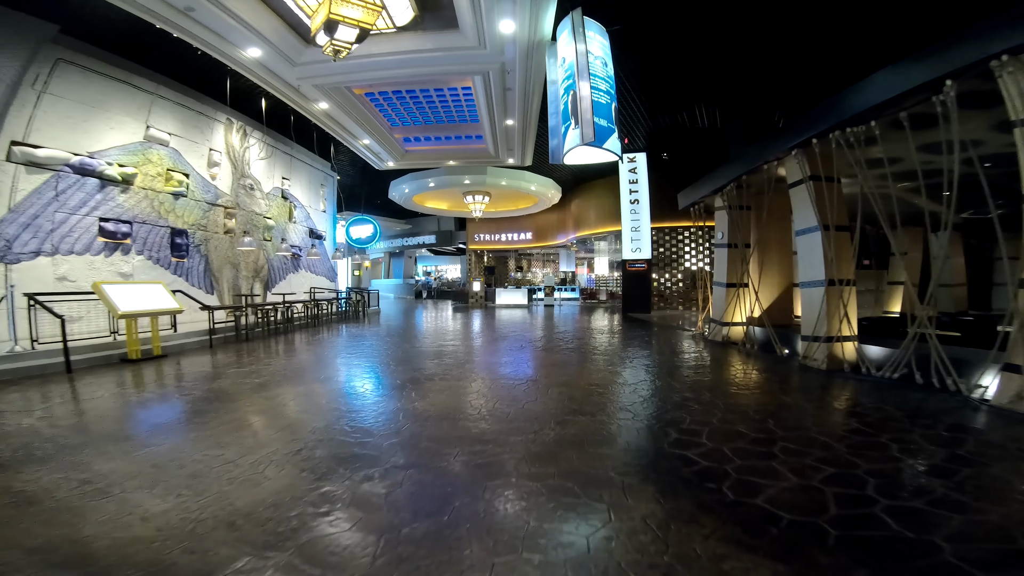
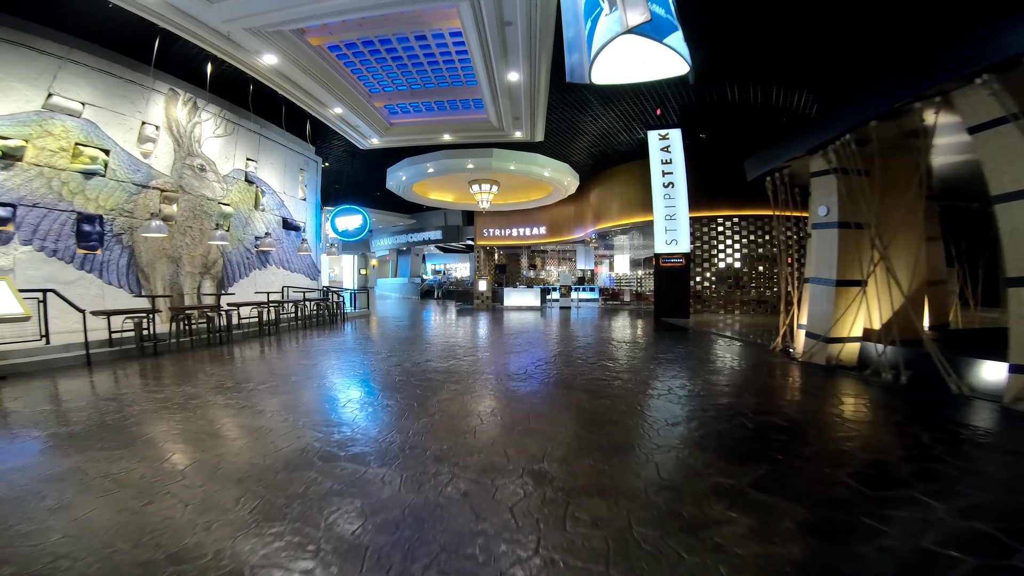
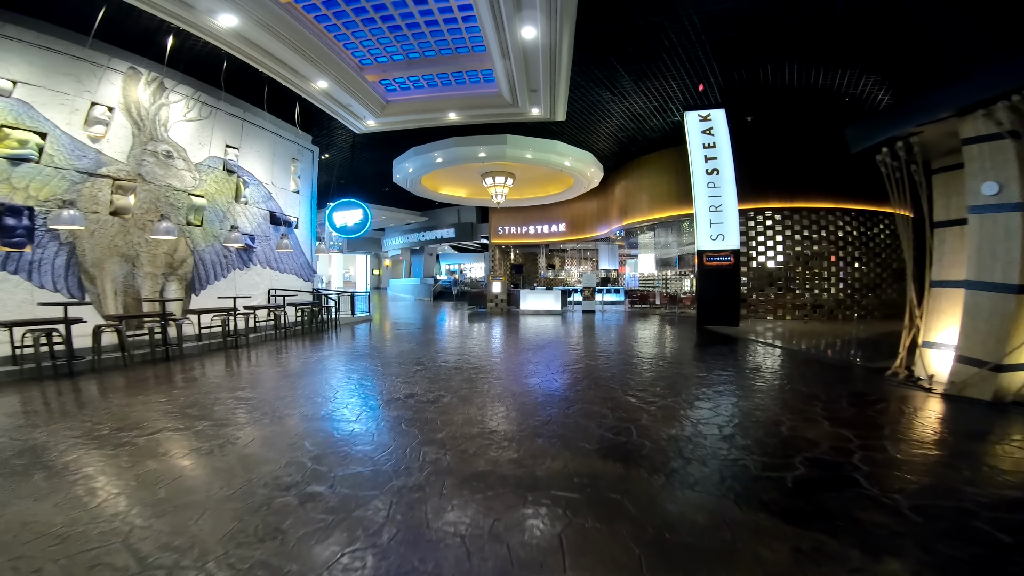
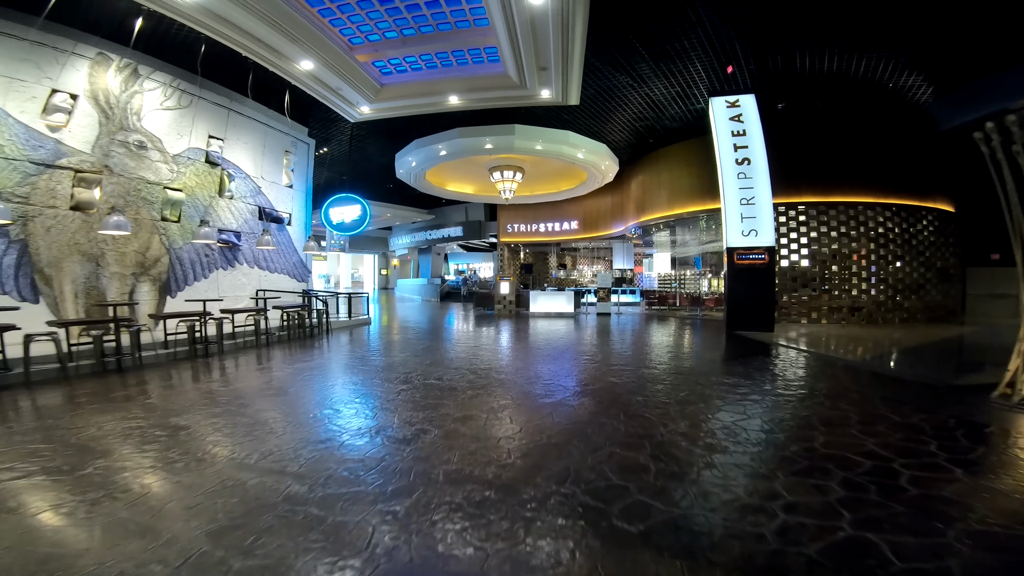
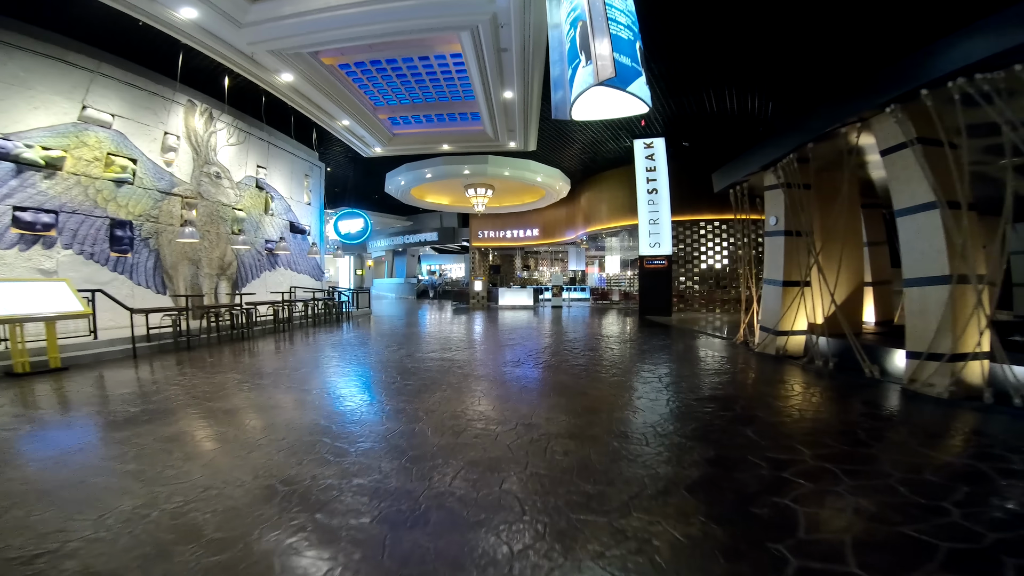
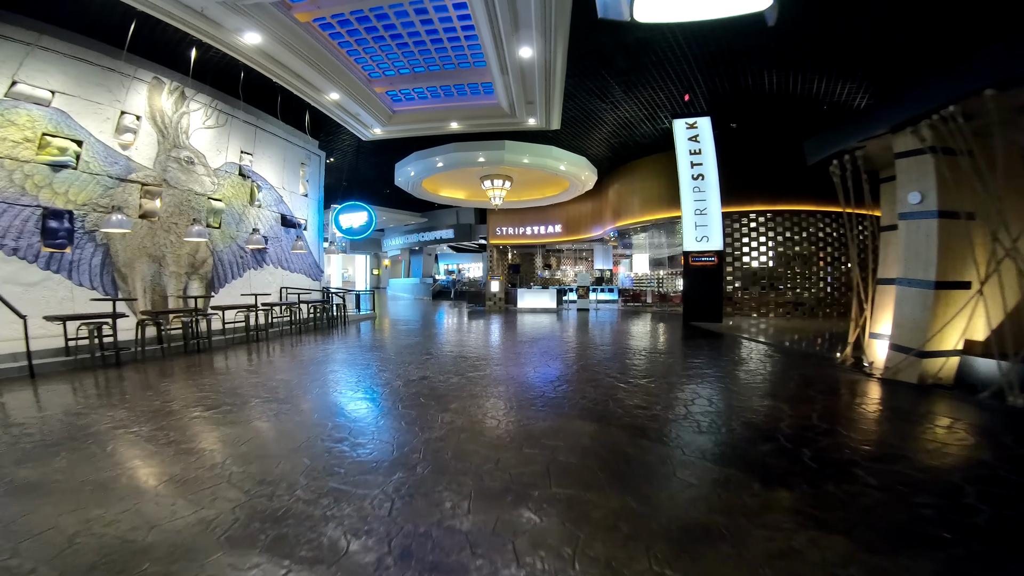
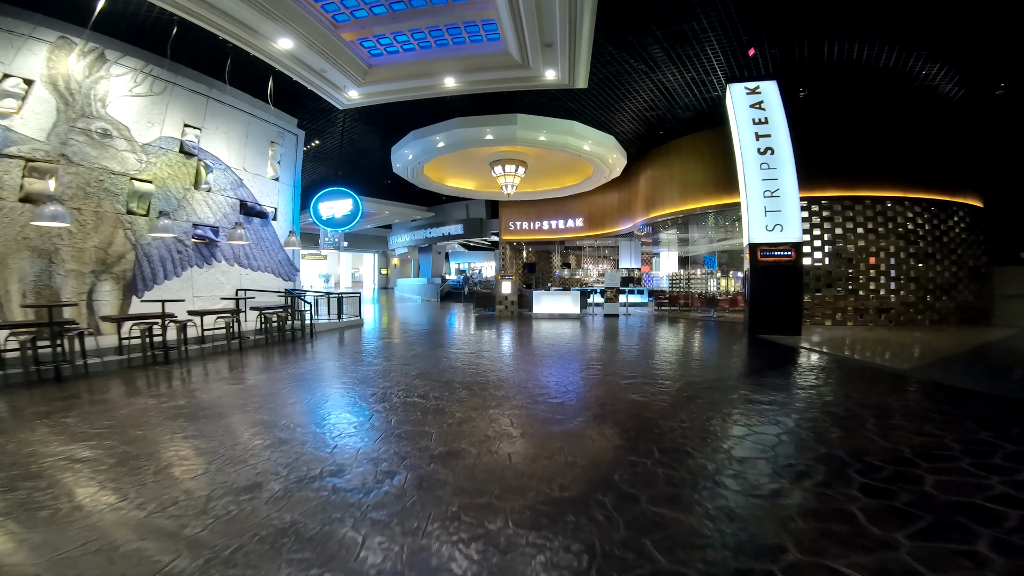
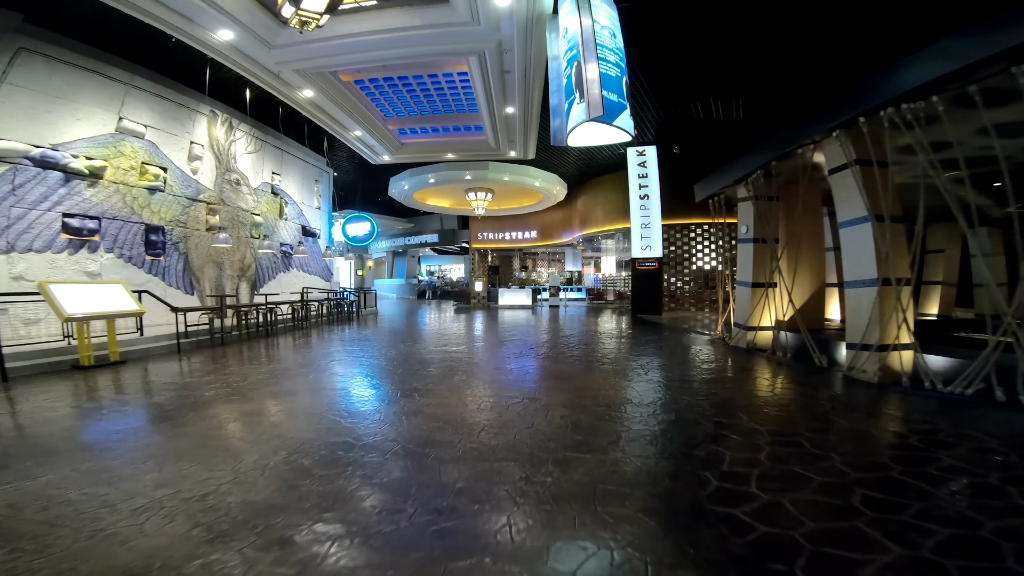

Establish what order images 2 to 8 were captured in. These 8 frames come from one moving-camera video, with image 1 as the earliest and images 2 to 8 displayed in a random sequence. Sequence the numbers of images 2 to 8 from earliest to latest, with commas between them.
8, 5, 2, 6, 3, 4, 7
